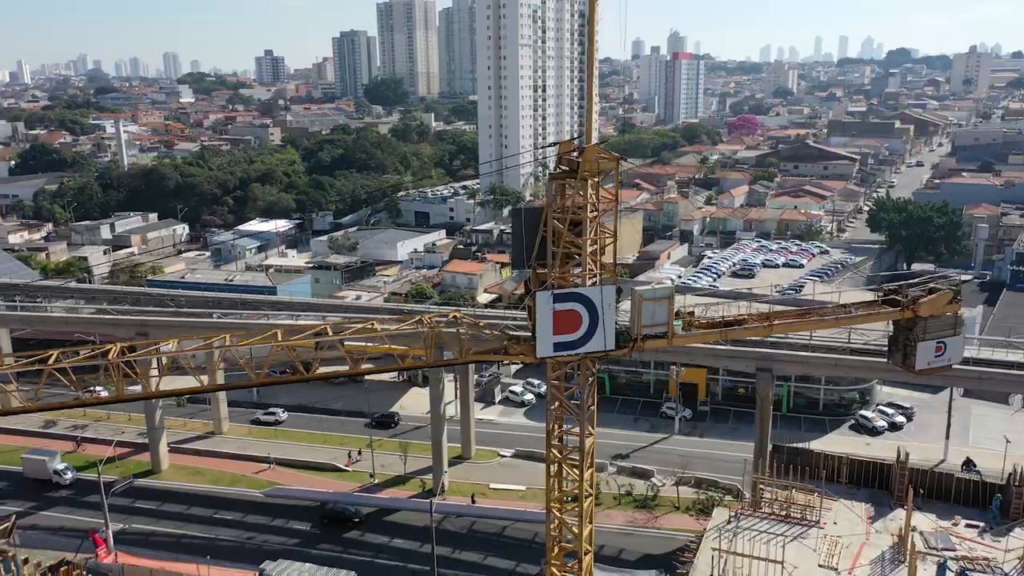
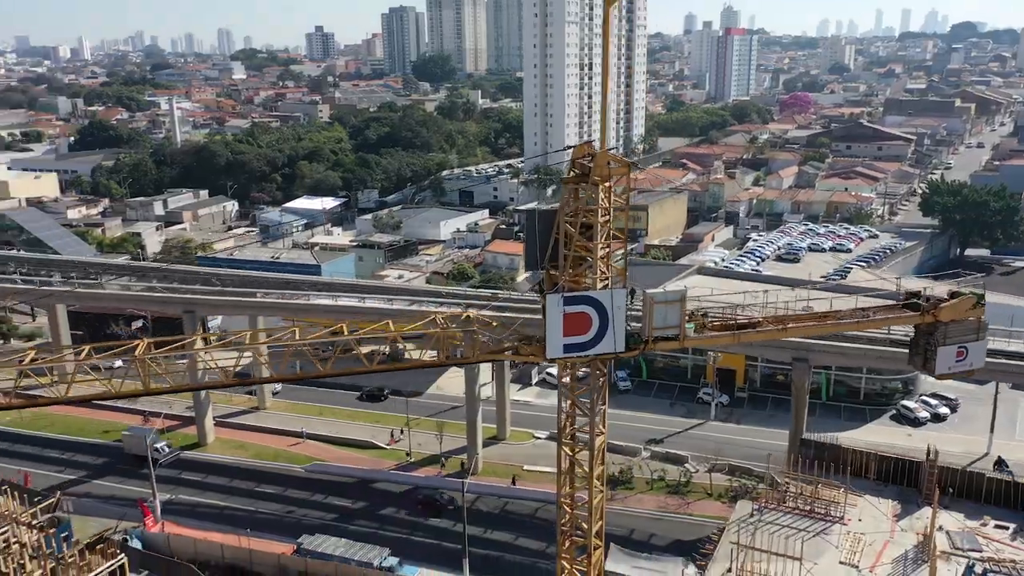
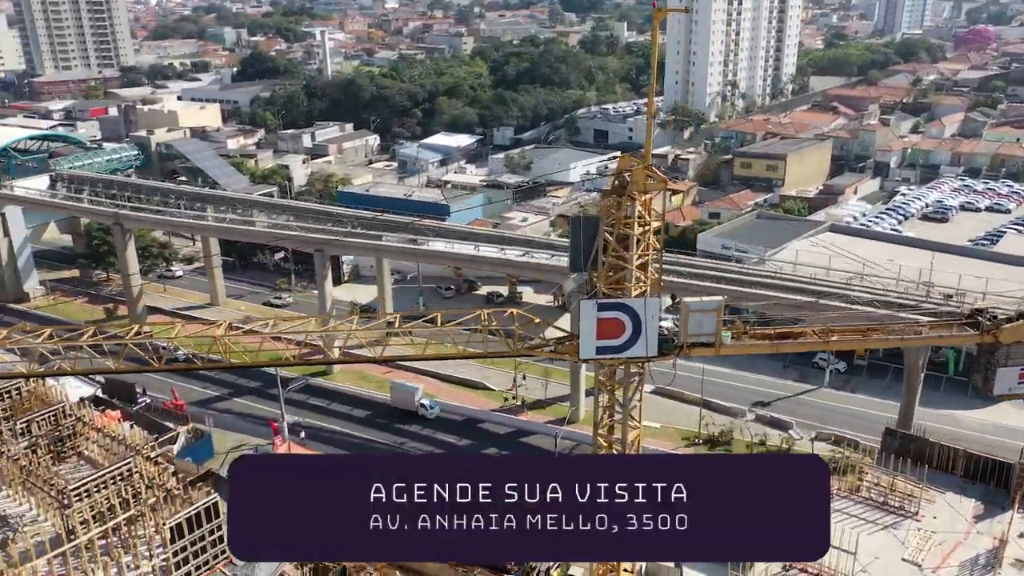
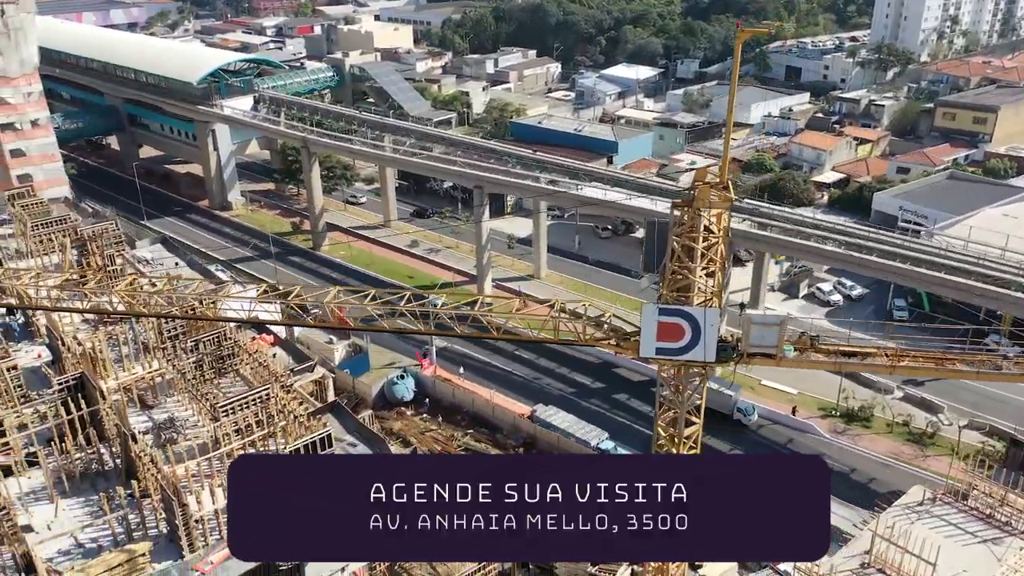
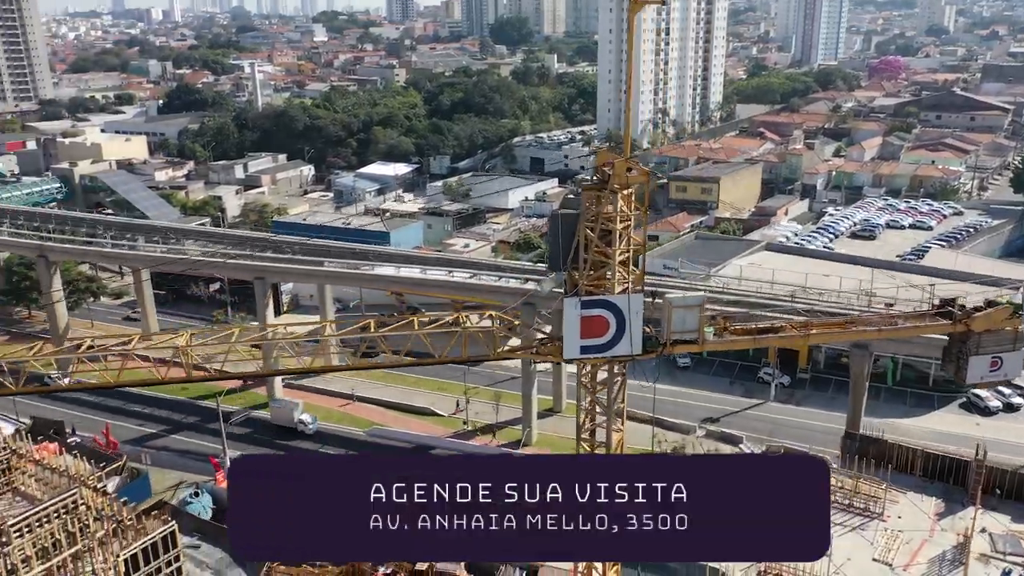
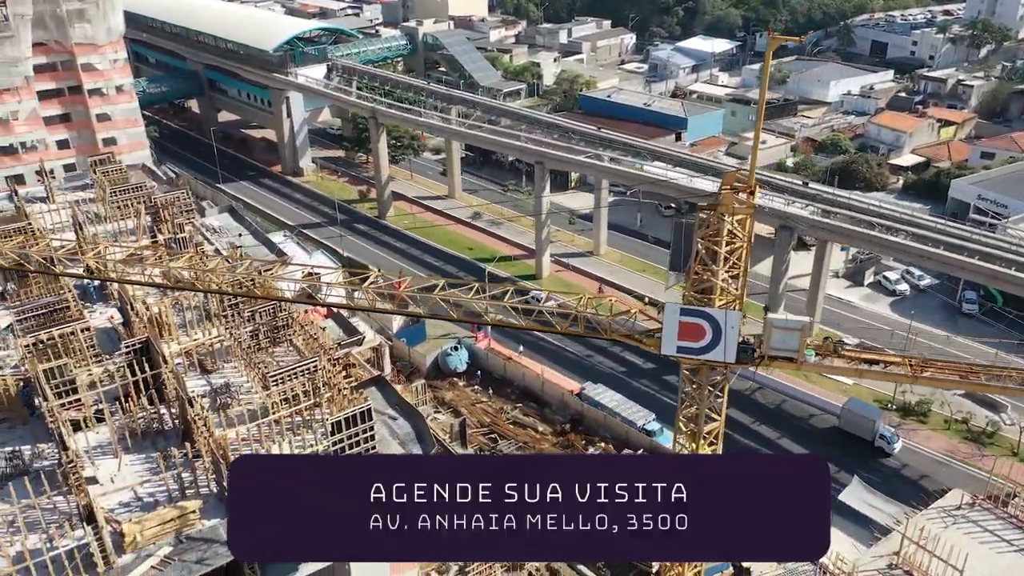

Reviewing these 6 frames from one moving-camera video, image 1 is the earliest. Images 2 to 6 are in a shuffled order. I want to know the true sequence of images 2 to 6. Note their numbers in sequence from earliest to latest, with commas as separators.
2, 5, 3, 4, 6
